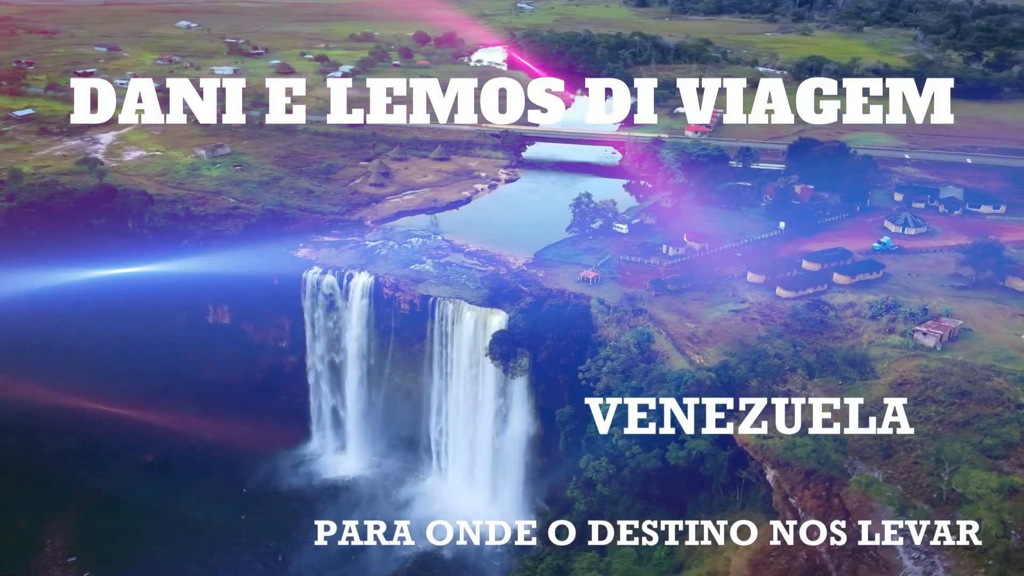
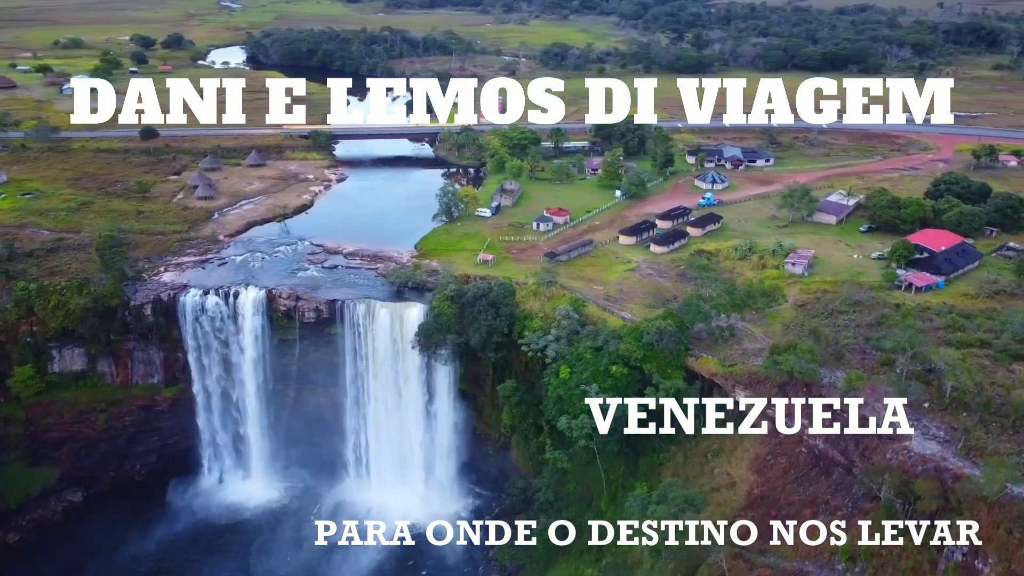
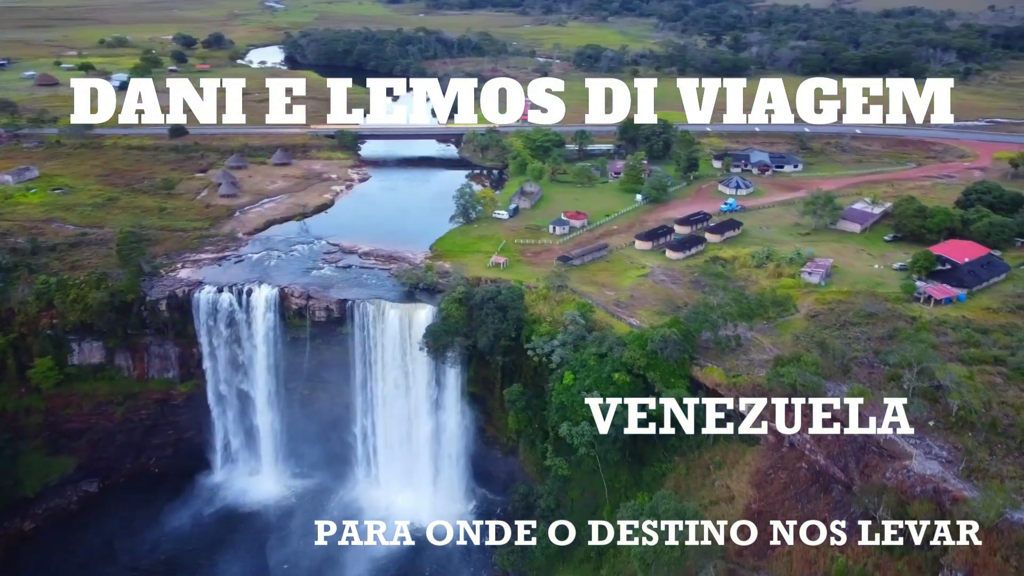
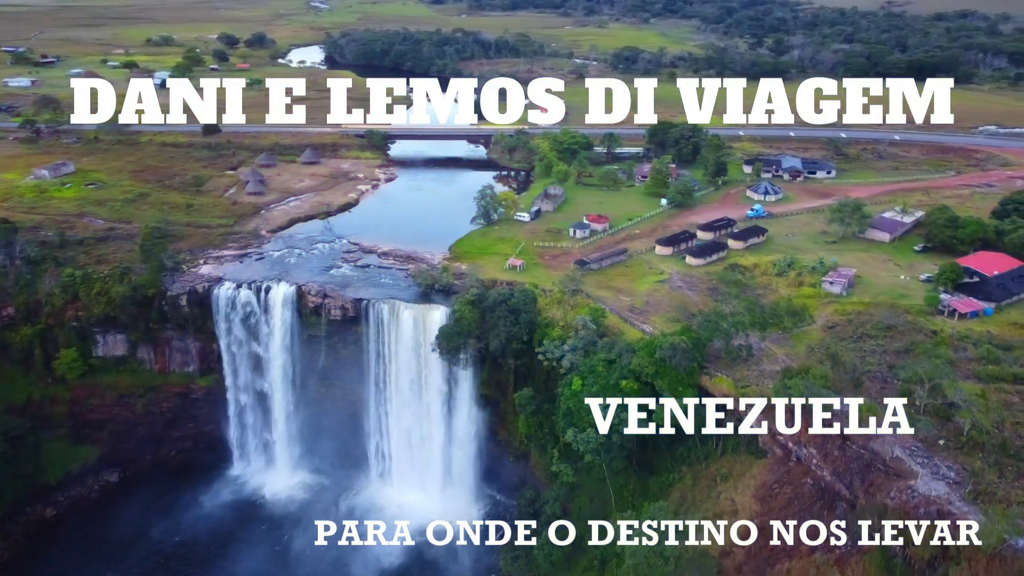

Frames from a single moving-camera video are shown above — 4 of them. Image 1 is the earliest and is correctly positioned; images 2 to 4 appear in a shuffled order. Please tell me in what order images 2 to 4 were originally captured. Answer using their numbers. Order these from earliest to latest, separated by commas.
4, 3, 2
